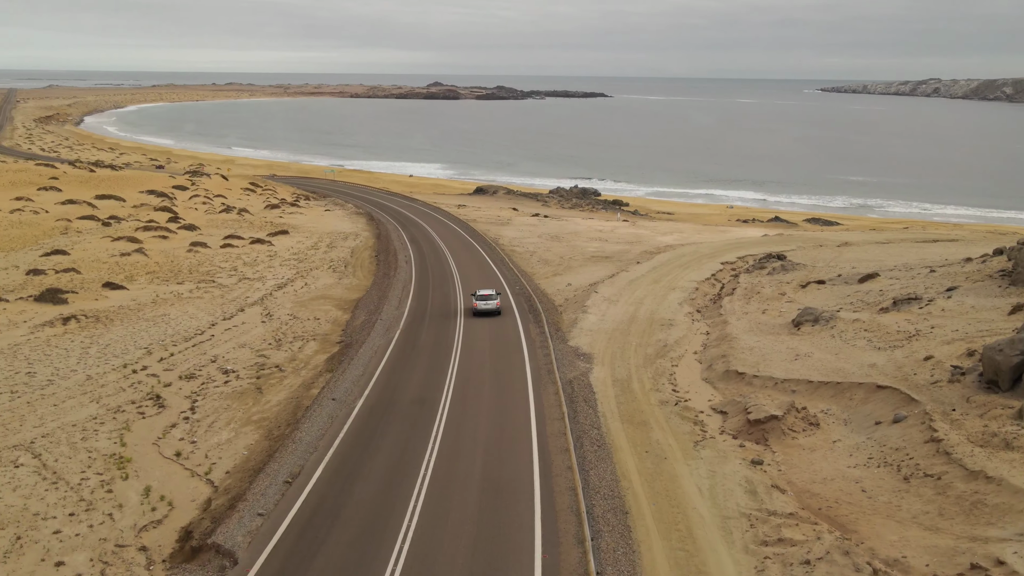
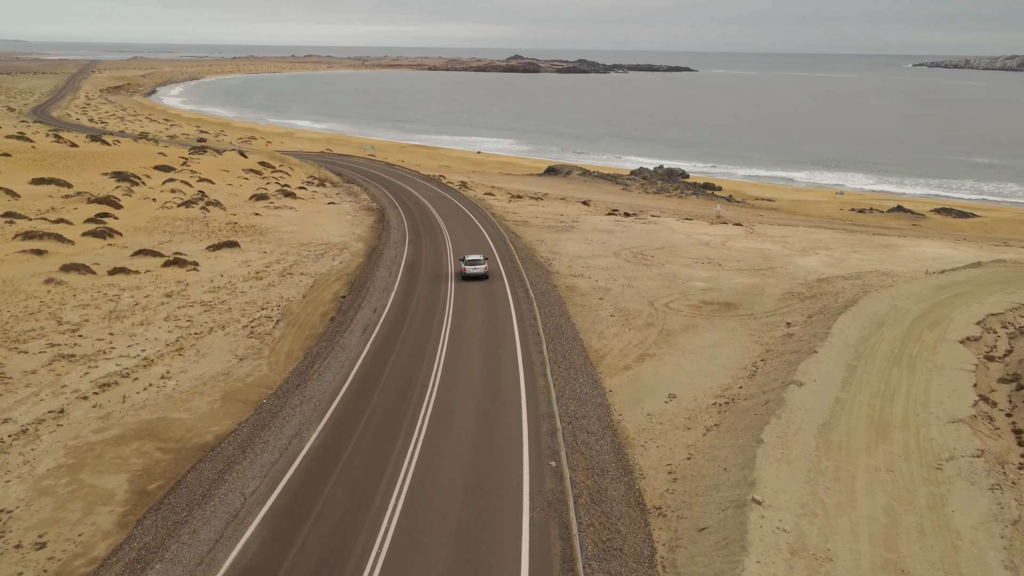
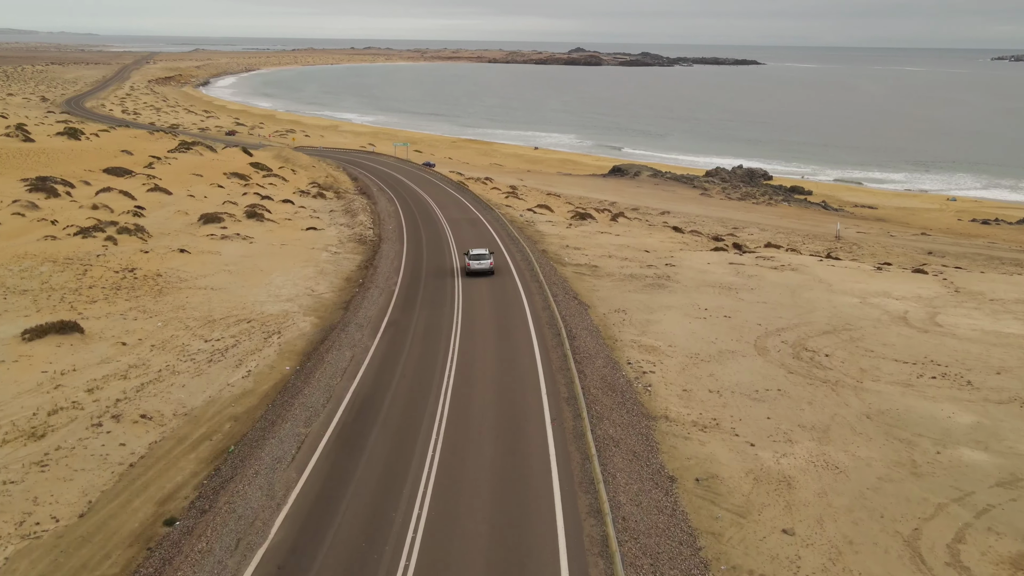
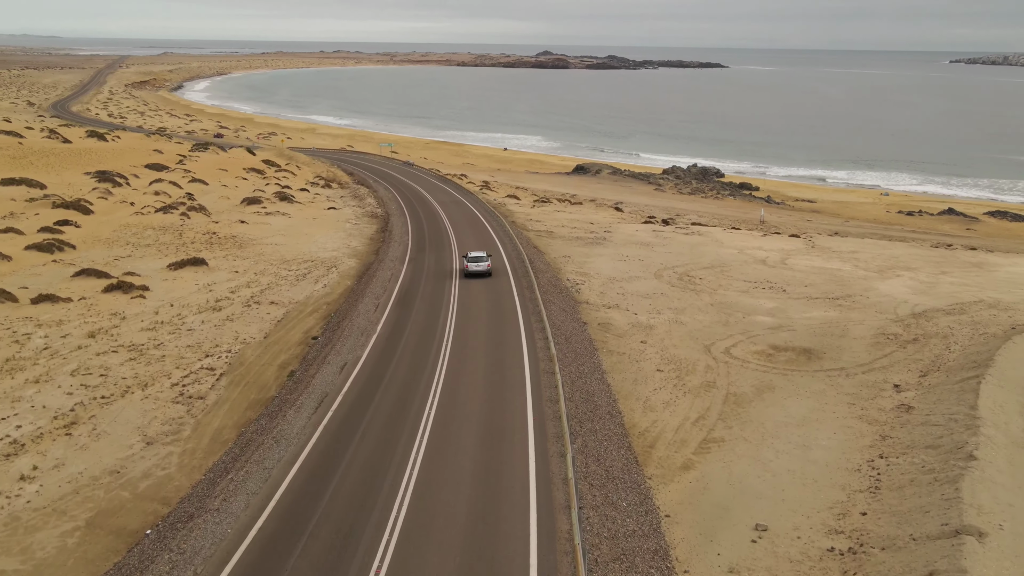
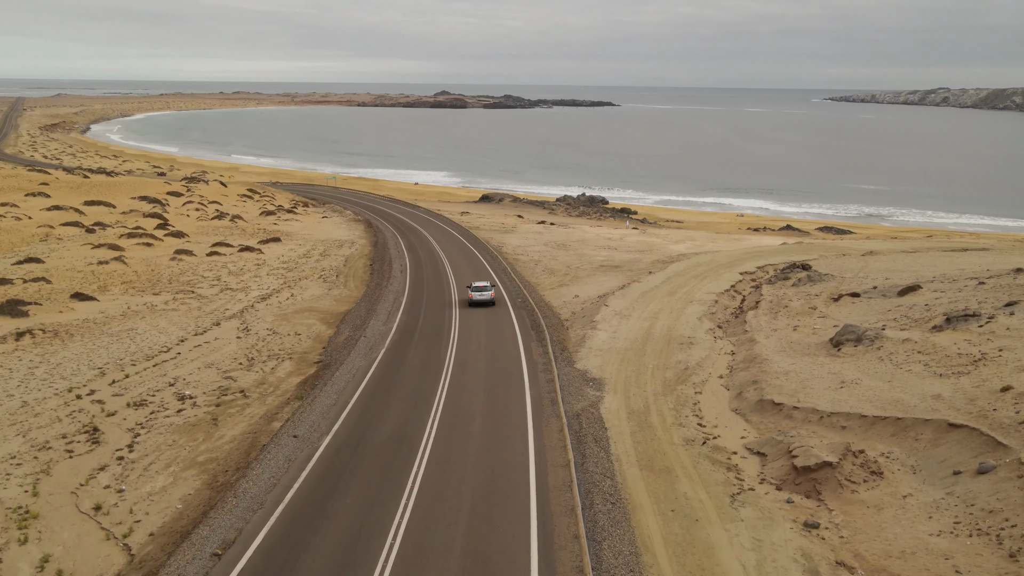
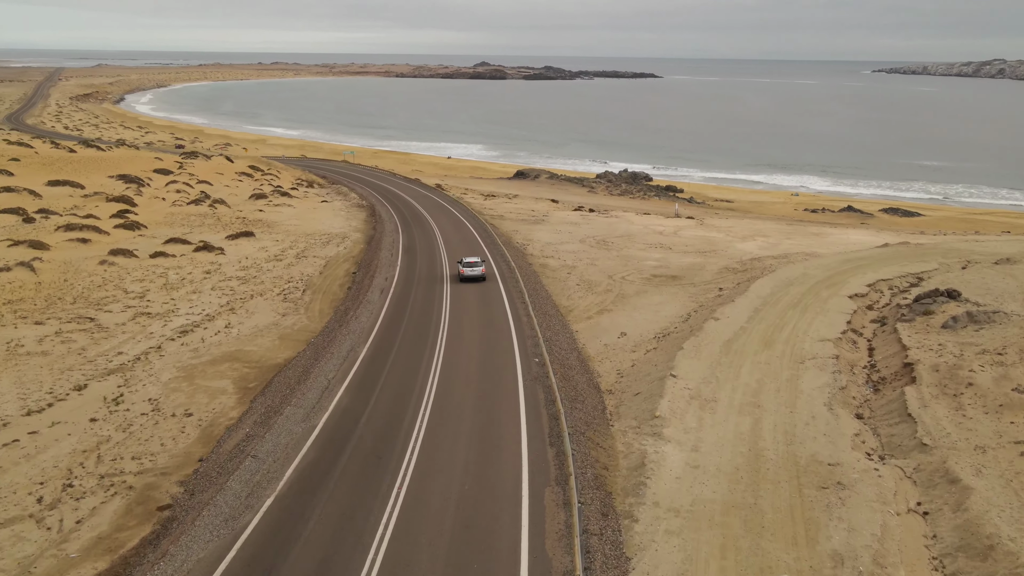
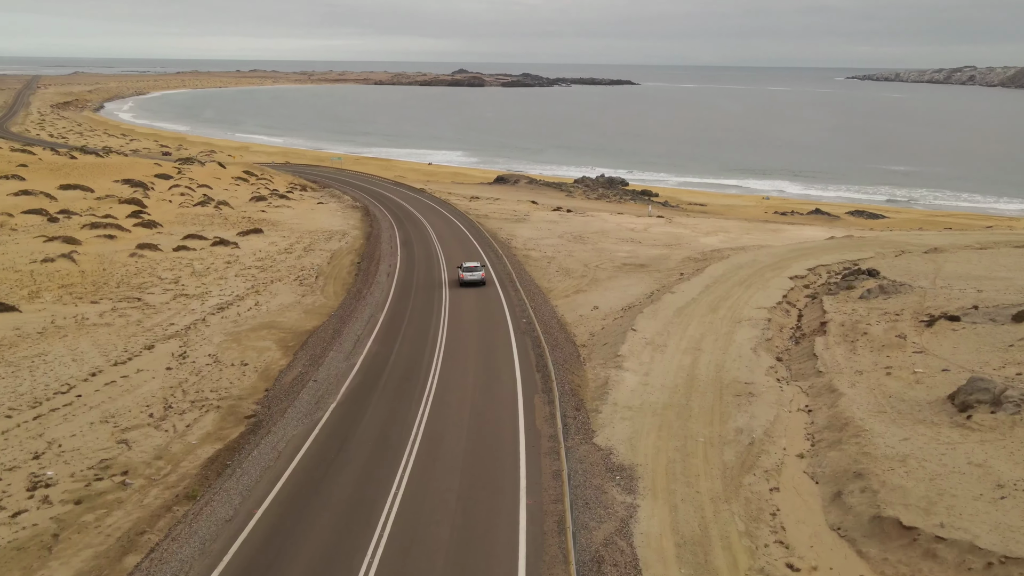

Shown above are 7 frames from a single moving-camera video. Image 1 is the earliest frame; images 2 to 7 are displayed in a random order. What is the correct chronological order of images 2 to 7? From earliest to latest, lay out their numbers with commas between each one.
5, 7, 6, 2, 4, 3
